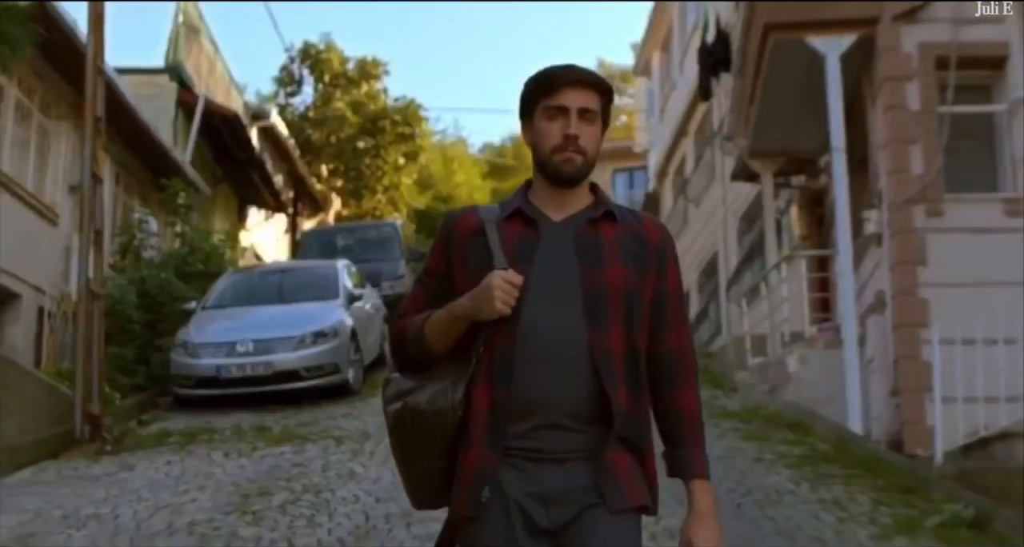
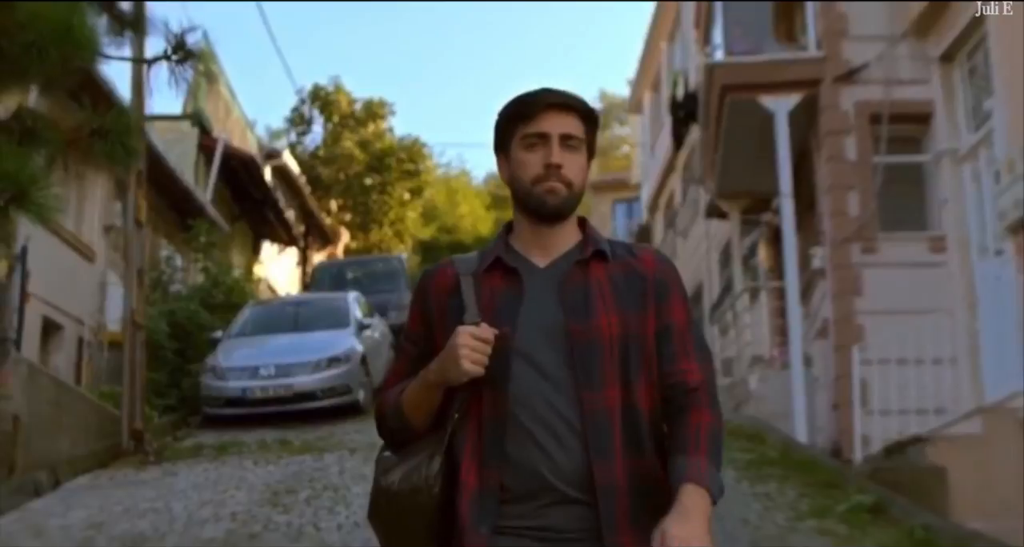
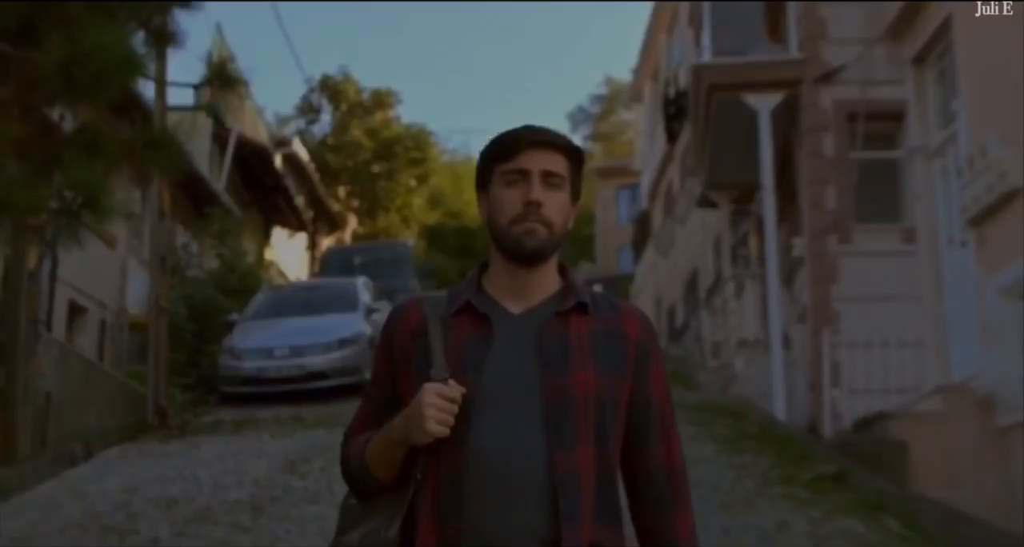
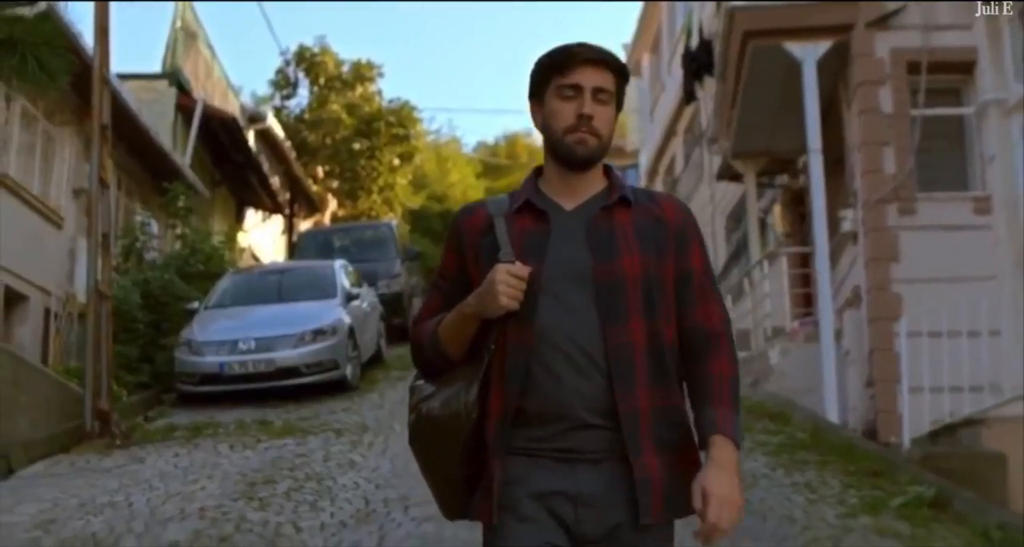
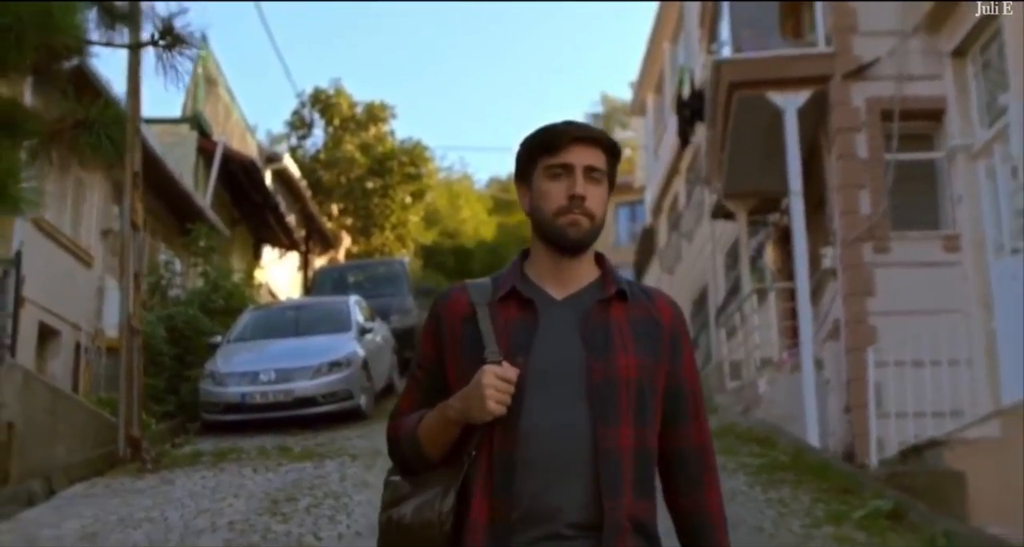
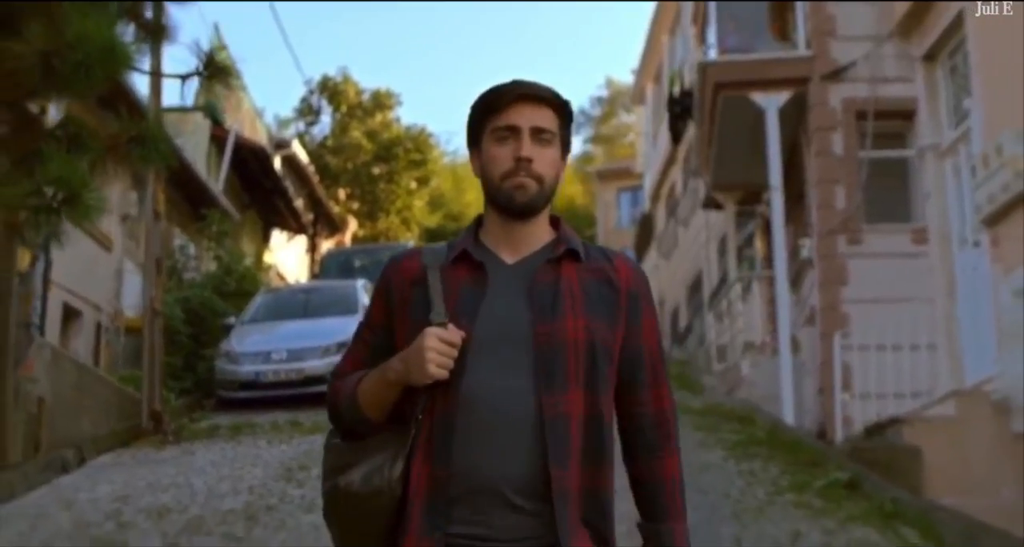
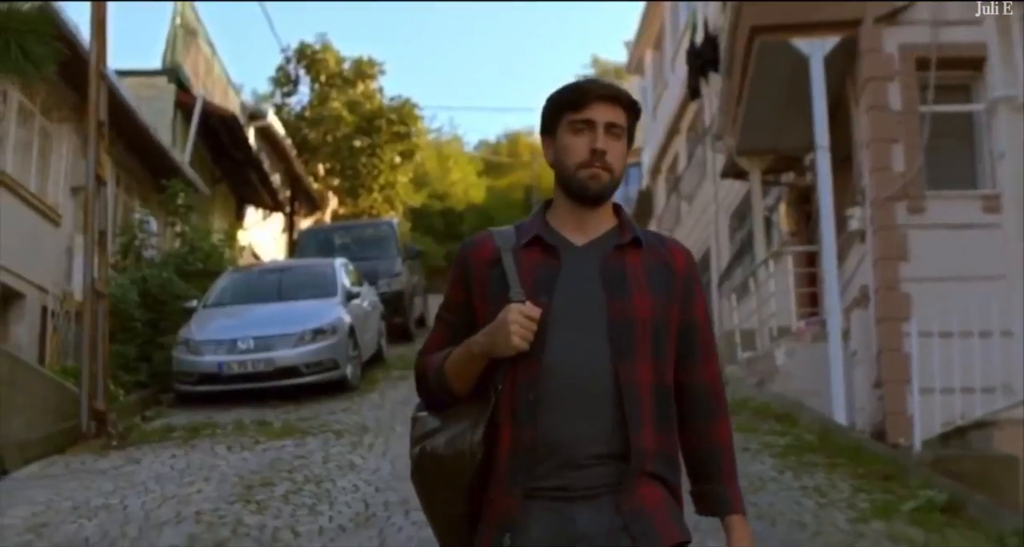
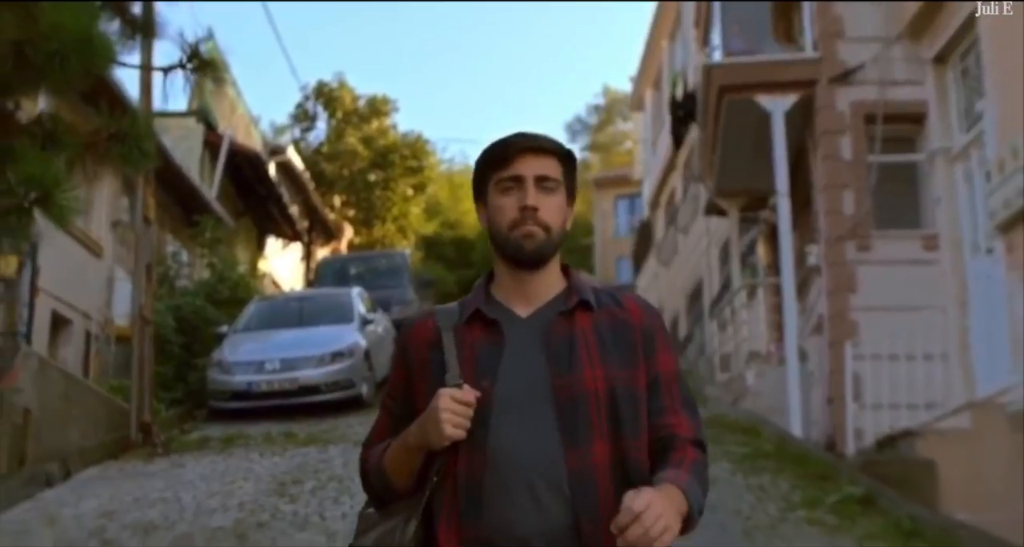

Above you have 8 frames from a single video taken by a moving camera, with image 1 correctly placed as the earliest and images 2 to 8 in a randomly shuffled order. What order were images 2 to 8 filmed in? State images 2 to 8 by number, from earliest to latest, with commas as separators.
7, 4, 5, 2, 8, 6, 3
